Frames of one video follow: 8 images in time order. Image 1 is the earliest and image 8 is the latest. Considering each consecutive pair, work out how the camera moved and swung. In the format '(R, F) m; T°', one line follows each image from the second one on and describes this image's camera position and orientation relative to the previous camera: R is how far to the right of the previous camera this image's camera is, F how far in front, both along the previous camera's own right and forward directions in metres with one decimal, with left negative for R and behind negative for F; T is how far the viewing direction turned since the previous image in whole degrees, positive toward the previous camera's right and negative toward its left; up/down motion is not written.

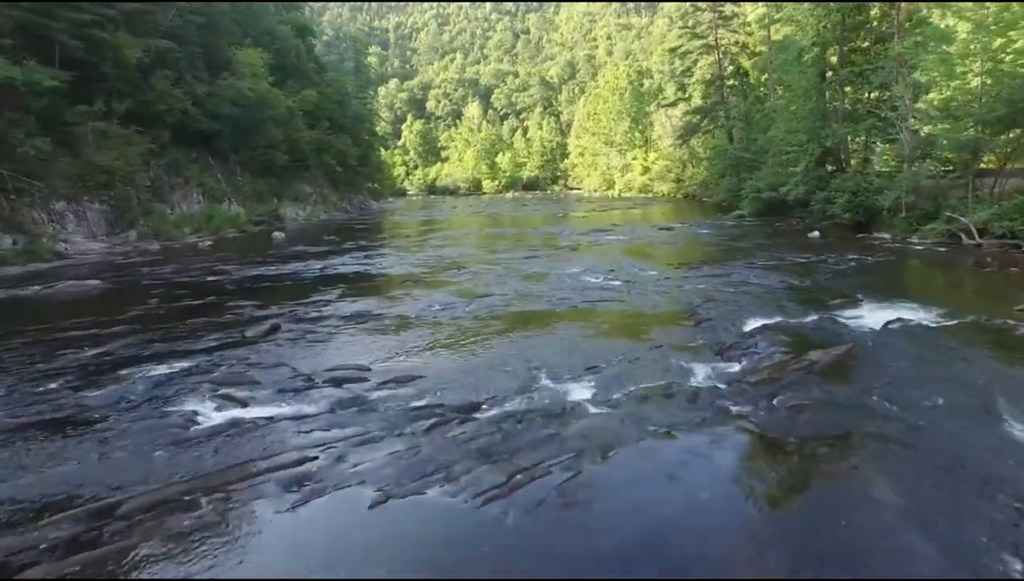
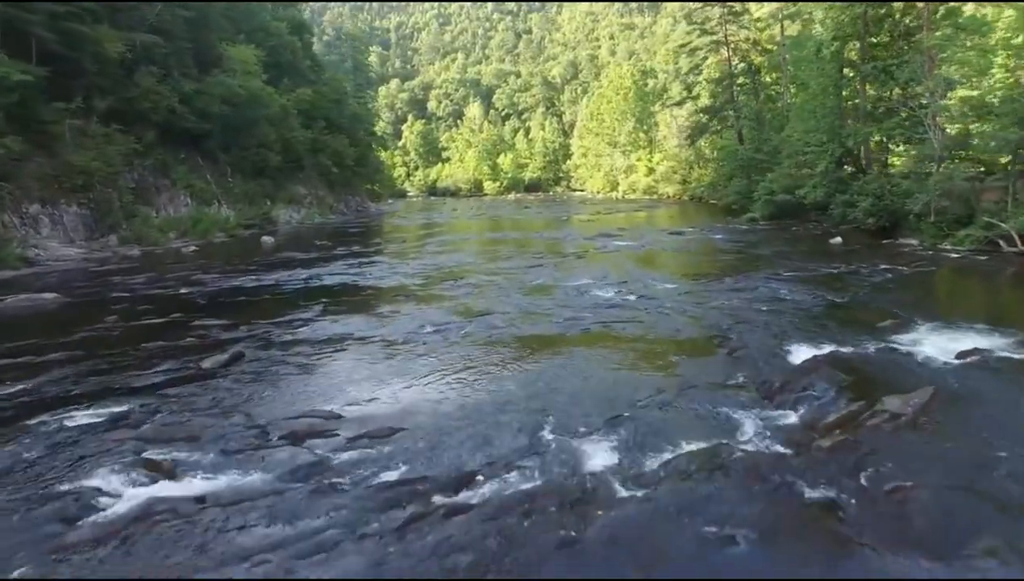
(0.0, +1.5) m; 0°
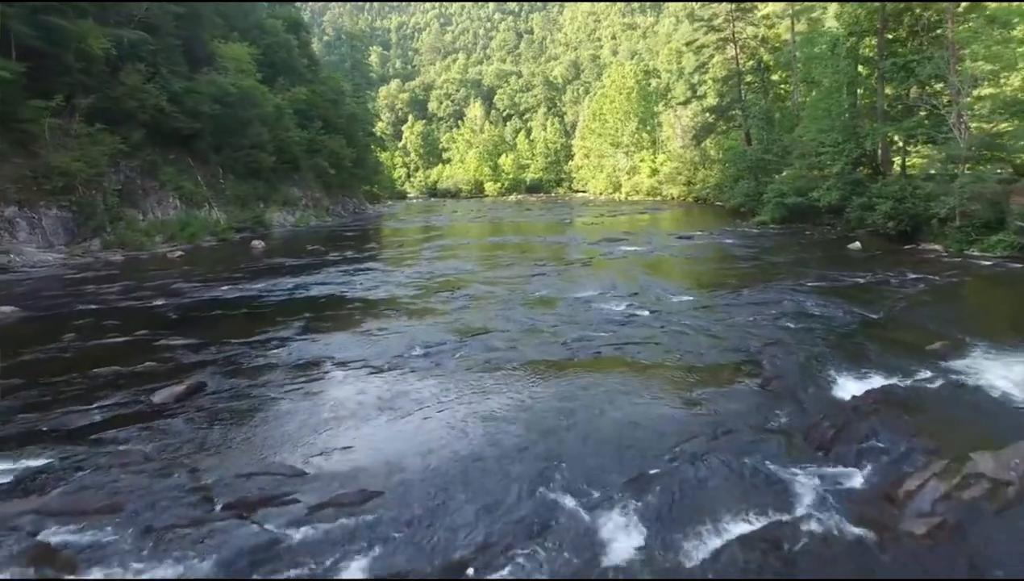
(0.0, +1.2) m; 0°
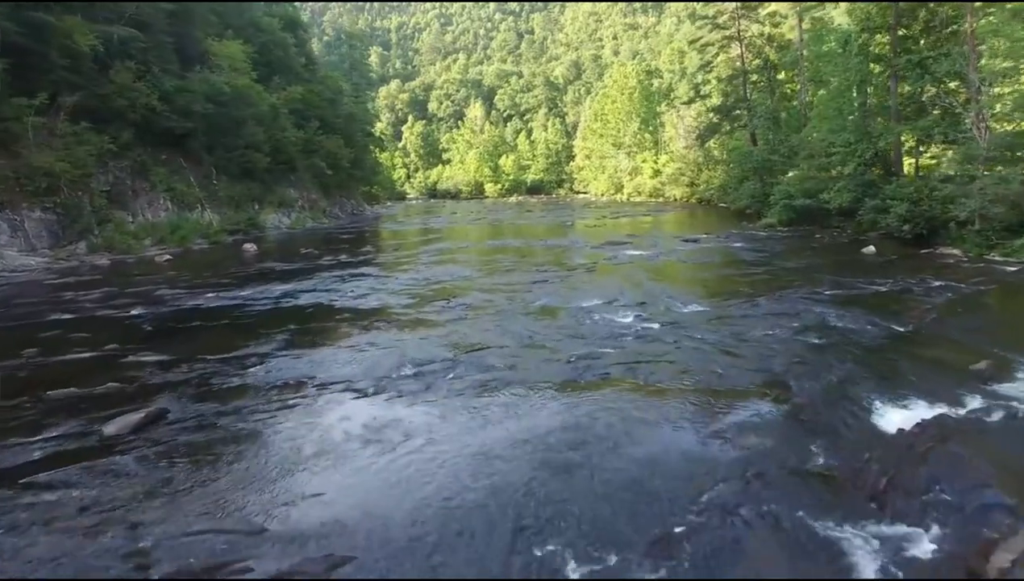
(0.0, +0.9) m; 0°
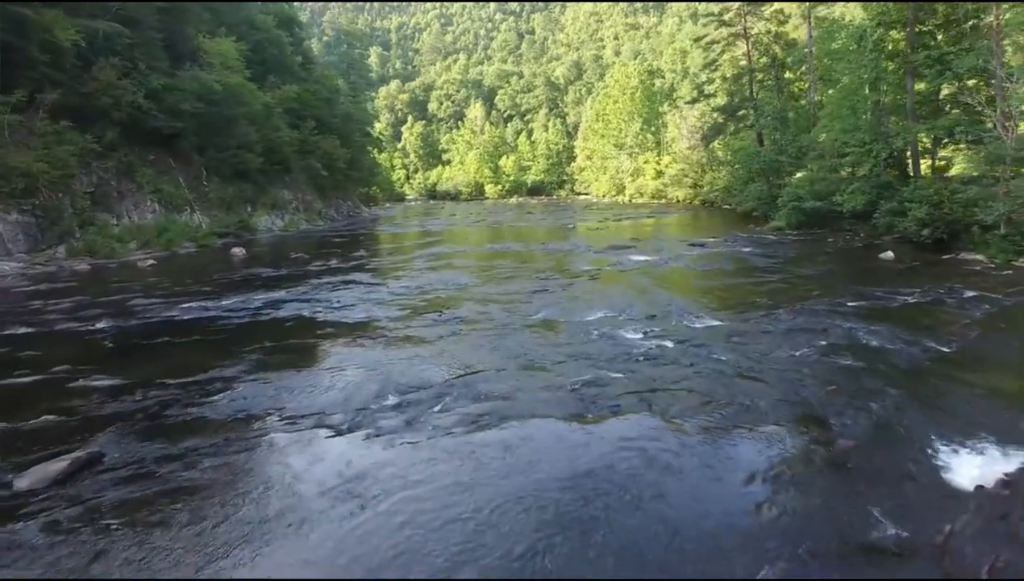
(0.0, +1.1) m; 0°
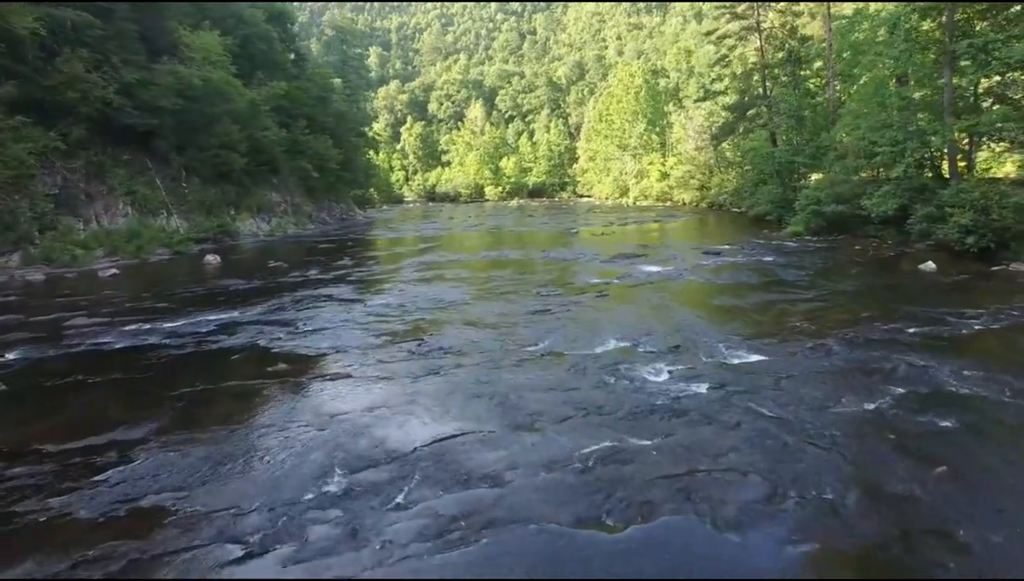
(+0.1, +2.1) m; 0°
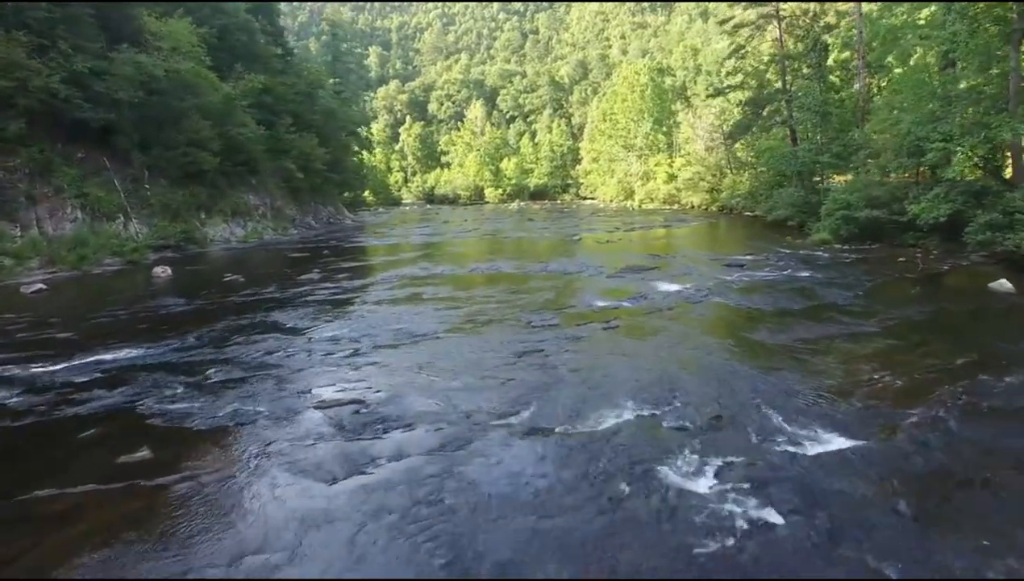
(+0.3, +3.0) m; 0°
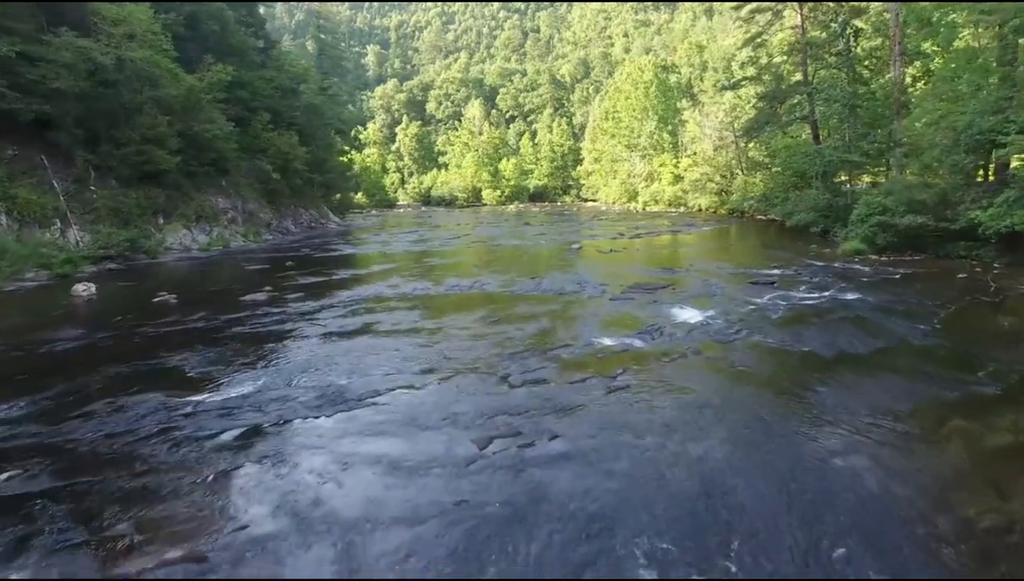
(+0.4, +3.3) m; 0°
